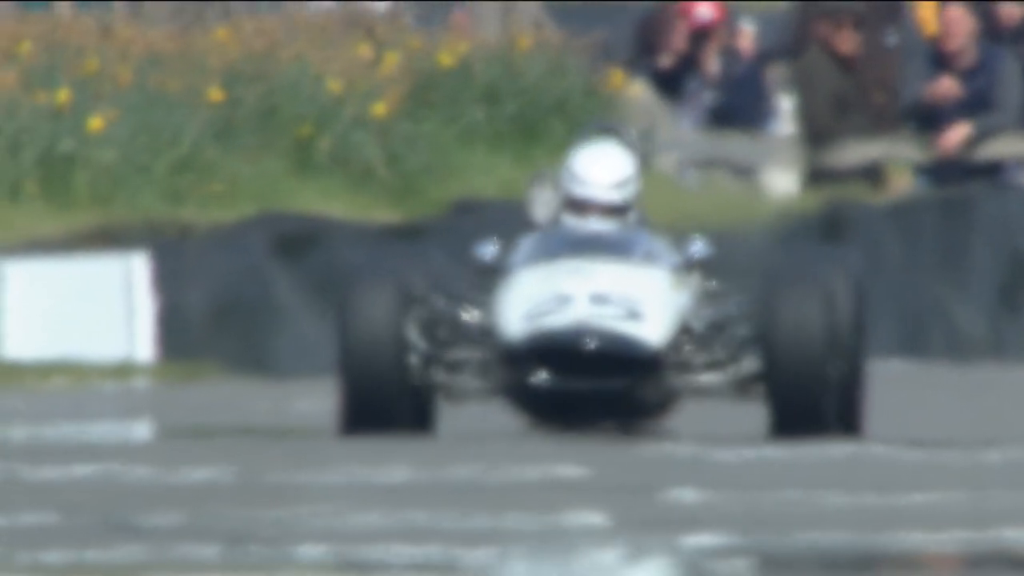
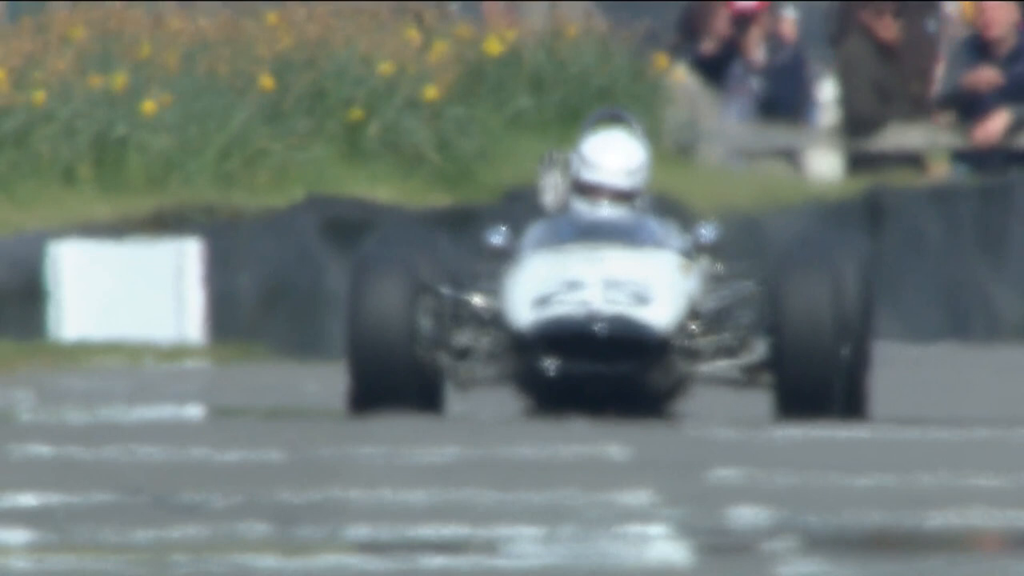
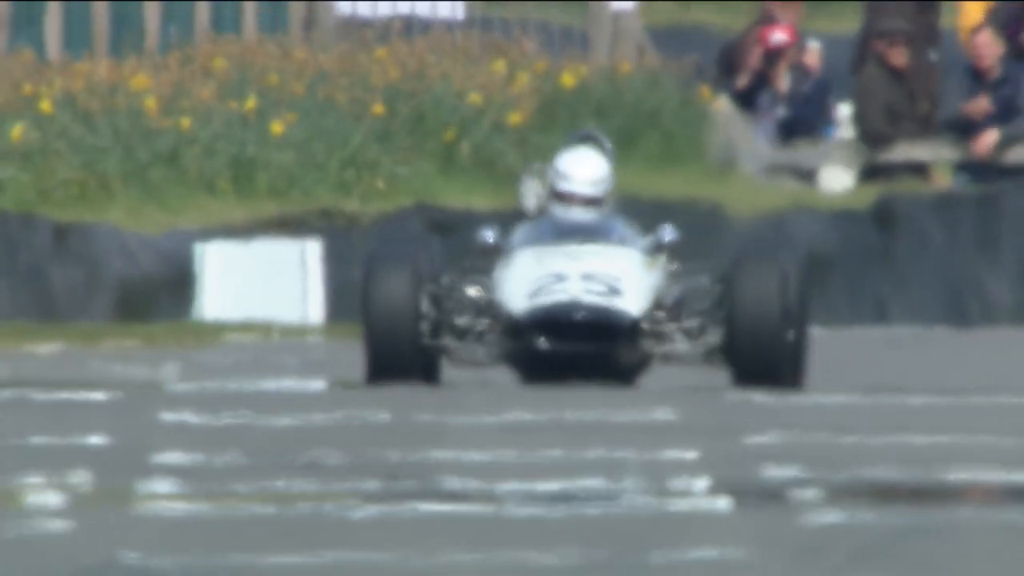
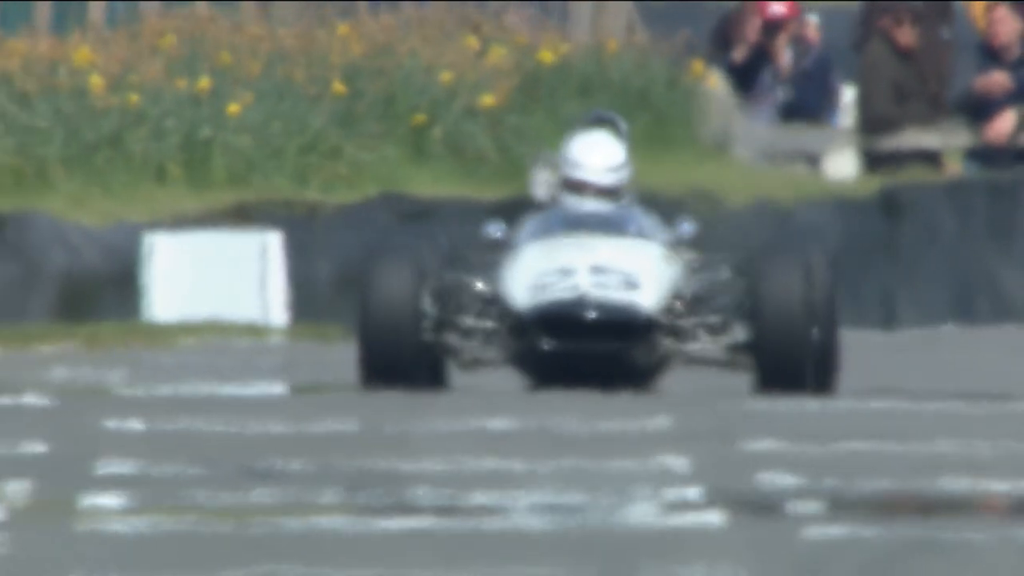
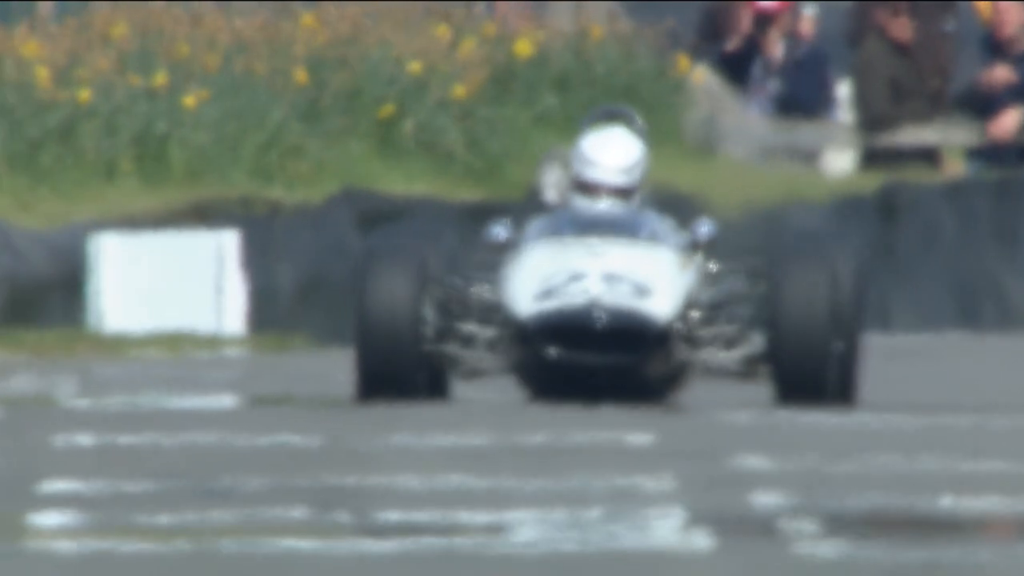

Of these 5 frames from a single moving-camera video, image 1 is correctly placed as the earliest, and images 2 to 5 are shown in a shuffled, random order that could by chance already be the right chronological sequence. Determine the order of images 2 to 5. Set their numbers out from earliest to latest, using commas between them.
2, 5, 4, 3
